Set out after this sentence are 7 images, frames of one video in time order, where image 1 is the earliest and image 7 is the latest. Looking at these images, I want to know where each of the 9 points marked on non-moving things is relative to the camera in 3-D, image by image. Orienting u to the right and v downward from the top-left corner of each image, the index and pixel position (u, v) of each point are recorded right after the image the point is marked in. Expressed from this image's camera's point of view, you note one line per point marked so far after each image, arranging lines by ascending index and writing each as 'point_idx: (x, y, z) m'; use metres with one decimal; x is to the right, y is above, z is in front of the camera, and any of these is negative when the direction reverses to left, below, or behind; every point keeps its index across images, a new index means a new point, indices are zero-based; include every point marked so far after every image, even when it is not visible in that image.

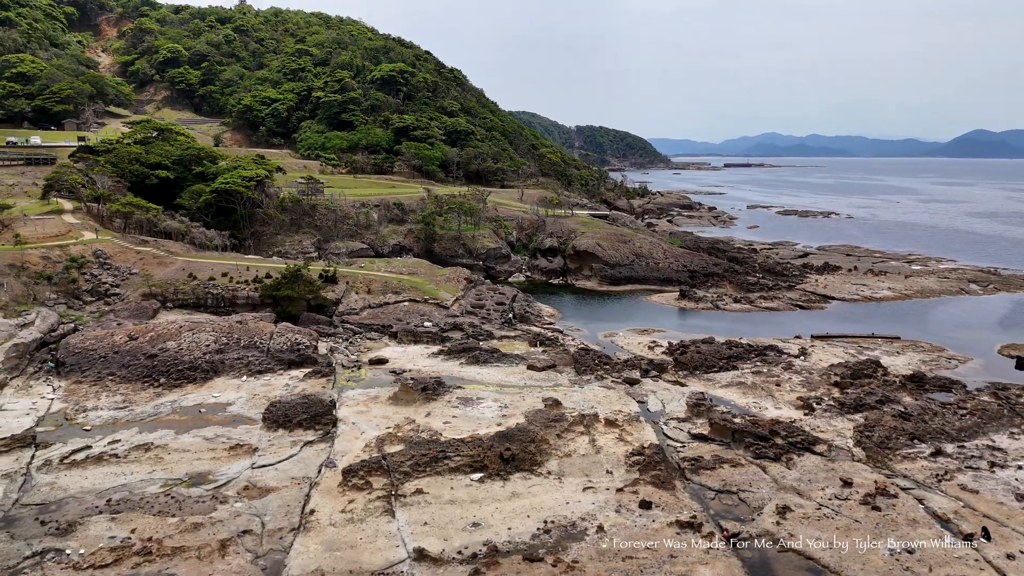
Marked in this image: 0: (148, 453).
0: (-8.8, -4.0, +18.5) m
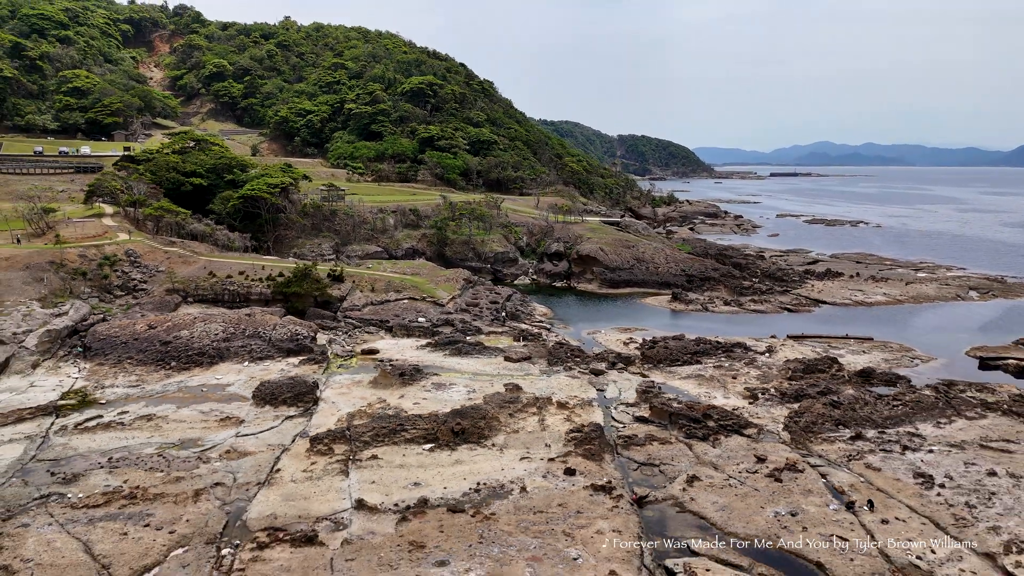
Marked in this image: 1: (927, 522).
0: (-10.1, -3.7, +21.2) m
1: (+8.5, -4.8, +15.7) m
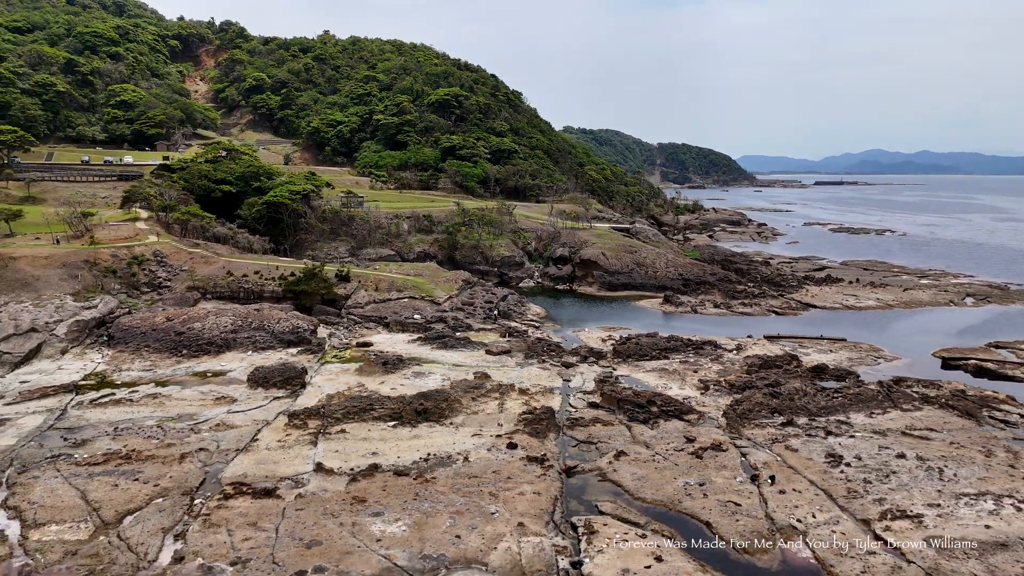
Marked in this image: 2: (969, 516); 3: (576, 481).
0: (-11.2, -3.5, +23.9) m
1: (+7.0, -4.7, +17.4) m
2: (+9.7, -4.9, +16.3) m
3: (+1.5, -4.6, +18.3) m
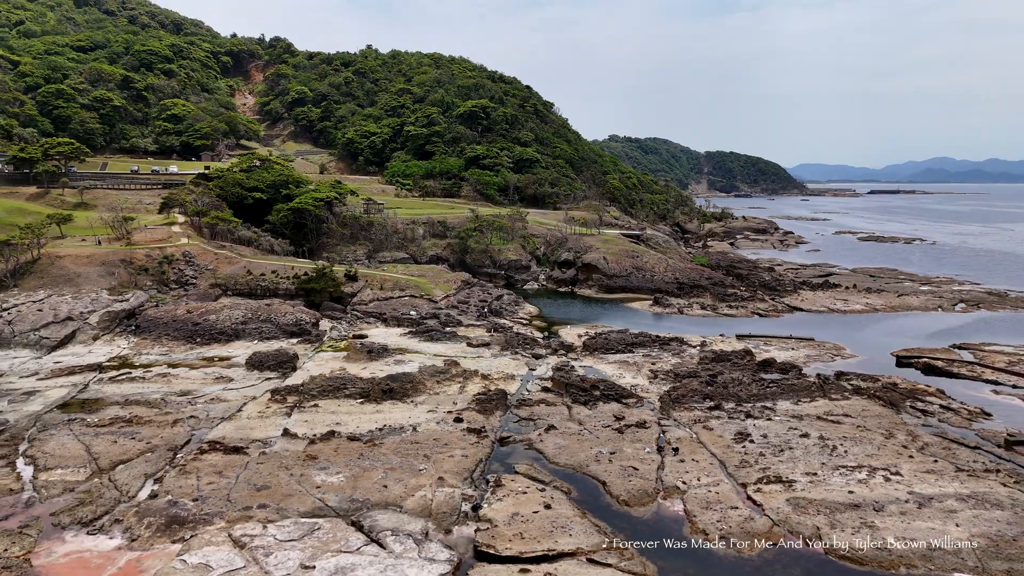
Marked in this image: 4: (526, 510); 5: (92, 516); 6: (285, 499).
0: (-12.5, -3.2, +27.4) m
1: (+5.2, -4.5, +19.7) m
2: (+7.8, -4.7, +18.4) m
3: (-0.2, -4.4, +21.0) m
4: (+0.3, -4.9, +16.9) m
5: (-9.0, -4.9, +16.4) m
6: (-5.1, -4.8, +17.3) m
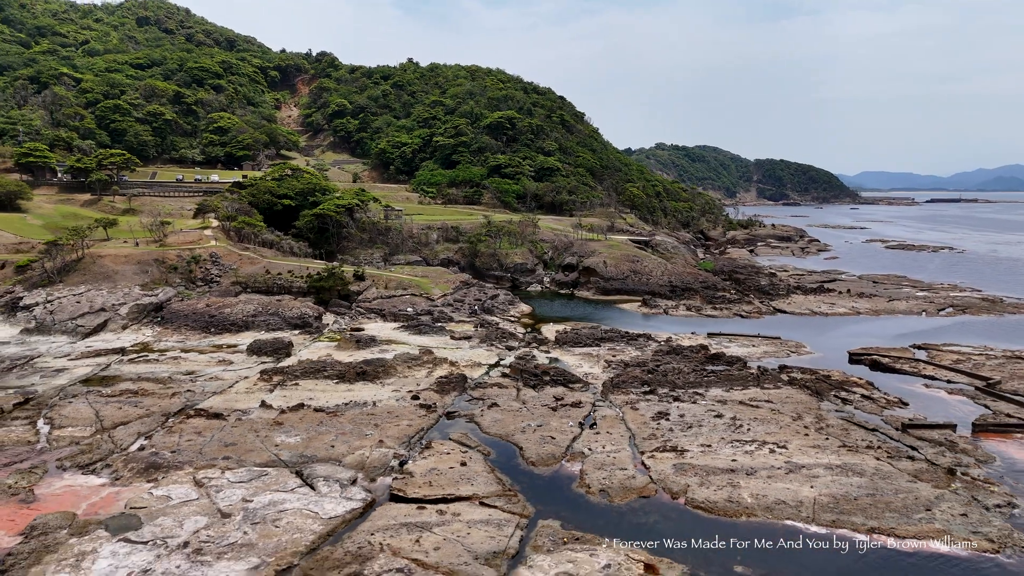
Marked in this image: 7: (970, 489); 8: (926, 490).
0: (-13.8, -3.0, +31.3) m
1: (+3.3, -4.3, +22.4) m
2: (+5.8, -4.5, +20.9) m
3: (-2.0, -4.2, +24.0) m
4: (-1.8, -4.6, +19.9) m
5: (-11.1, -4.5, +20.0) m
6: (-7.2, -4.4, +20.7) m
7: (+11.2, -4.9, +18.7) m
8: (+9.9, -4.9, +18.5) m
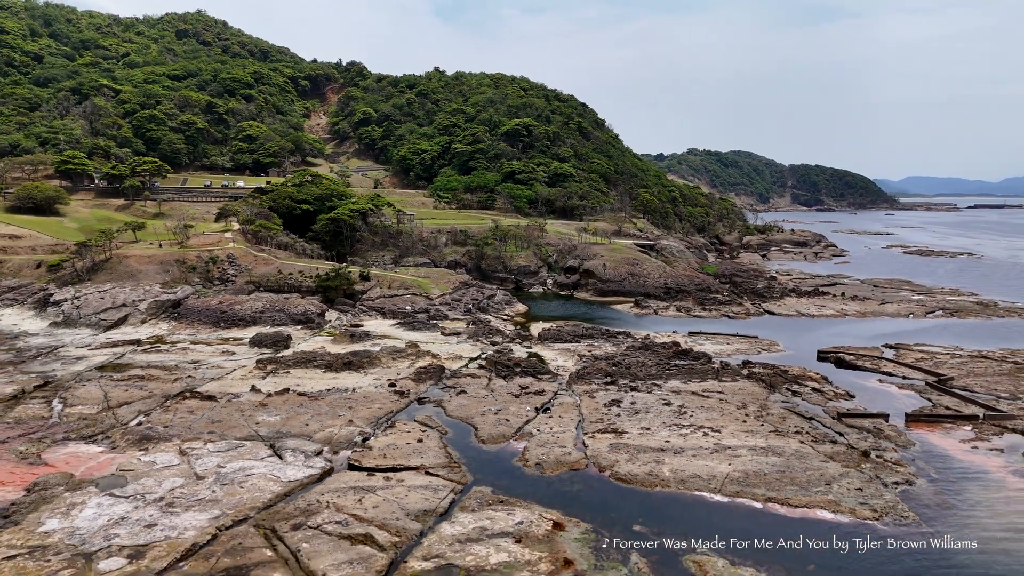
0: (-14.7, -2.8, +34.1) m
1: (+2.0, -4.2, +24.4) m
2: (+4.4, -4.4, +22.7) m
3: (-3.2, -4.0, +26.2) m
4: (-3.2, -4.5, +22.1) m
5: (-12.5, -4.3, +22.7) m
6: (-8.6, -4.2, +23.2) m
7: (+9.7, -4.8, +20.3) m
8: (+8.4, -4.8, +20.1) m
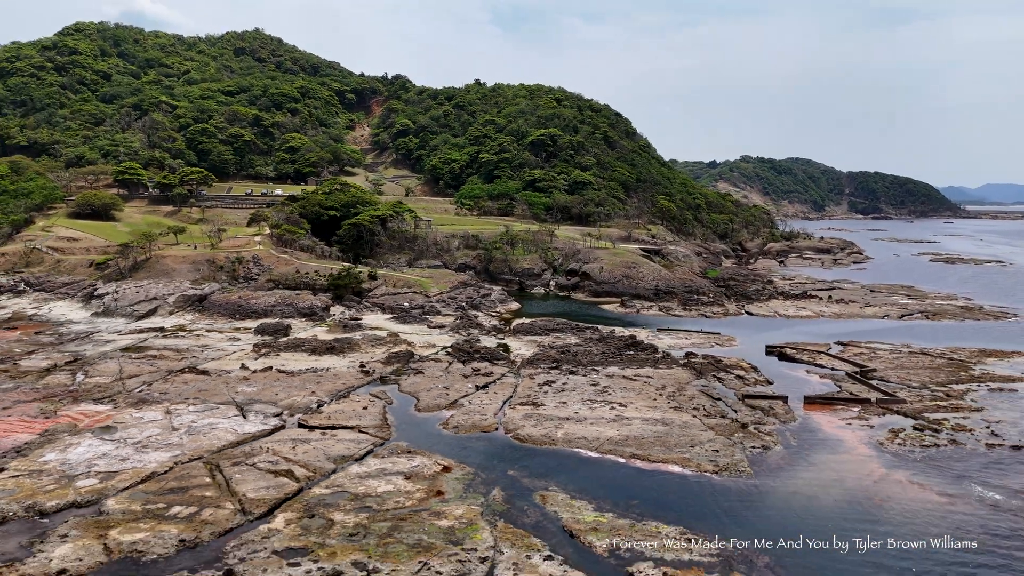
0: (-16.1, -2.5, +39.0) m
1: (-0.2, -3.9, +28.0) m
2: (+2.1, -4.1, +26.2) m
3: (-5.3, -3.7, +30.3) m
4: (-5.6, -4.1, +26.2) m
5: (-14.8, -3.9, +27.5) m
6: (-10.8, -3.9, +27.6) m
7: (+7.1, -4.5, +23.4) m
8: (+5.9, -4.5, +23.3) m
